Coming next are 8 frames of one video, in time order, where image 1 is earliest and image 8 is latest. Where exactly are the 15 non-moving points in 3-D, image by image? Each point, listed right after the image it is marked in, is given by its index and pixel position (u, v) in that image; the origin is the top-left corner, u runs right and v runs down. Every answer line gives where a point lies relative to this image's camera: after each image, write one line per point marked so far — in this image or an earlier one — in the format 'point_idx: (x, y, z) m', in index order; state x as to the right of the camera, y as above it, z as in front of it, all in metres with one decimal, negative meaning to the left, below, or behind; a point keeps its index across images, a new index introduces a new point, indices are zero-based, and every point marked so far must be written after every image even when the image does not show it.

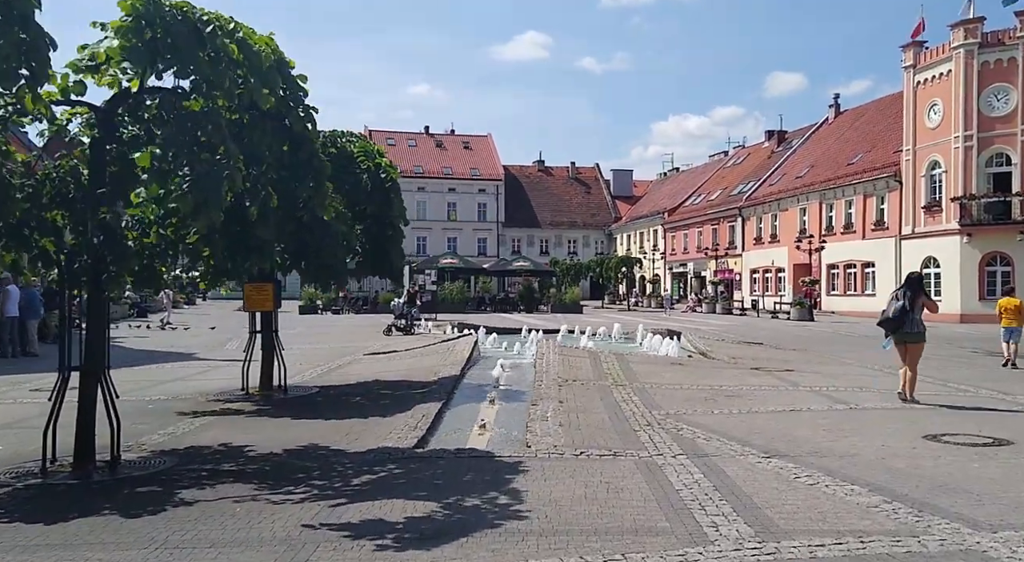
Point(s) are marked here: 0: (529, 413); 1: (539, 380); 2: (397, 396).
0: (+0.2, -1.8, +10.9) m
1: (+0.5, -1.7, +14.0) m
2: (-1.8, -1.8, +12.4) m
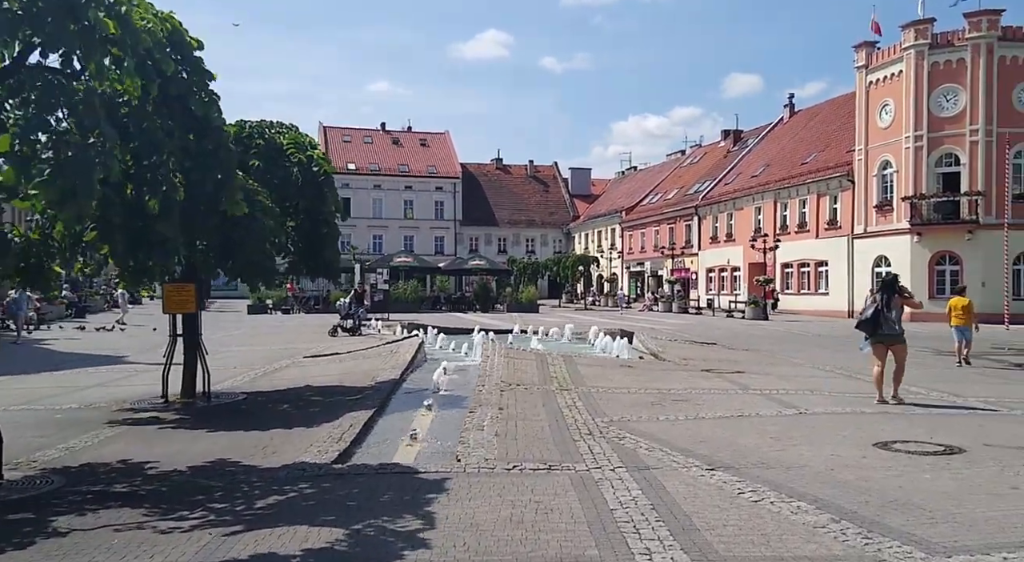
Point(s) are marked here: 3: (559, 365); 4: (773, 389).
0: (-0.6, -1.8, +10.3) m
1: (-0.5, -1.7, +13.4) m
2: (-2.7, -1.8, +11.7) m
3: (+0.9, -1.7, +15.4) m
4: (+4.5, -1.9, +13.7) m
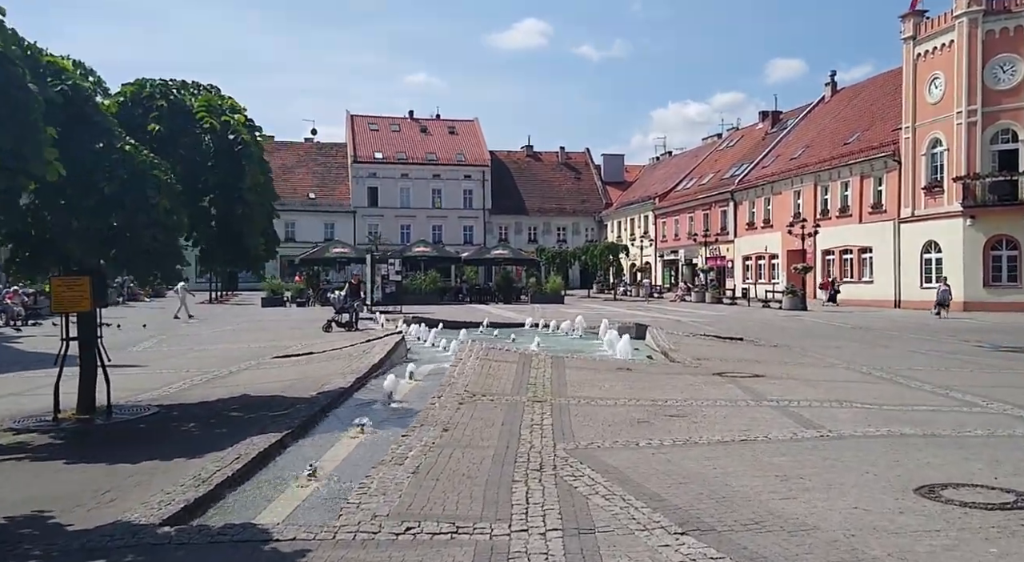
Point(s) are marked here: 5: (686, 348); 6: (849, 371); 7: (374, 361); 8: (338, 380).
0: (-1.2, -1.7, +8.2) m
1: (-1.0, -1.6, +11.3) m
2: (-3.3, -1.7, +9.6) m
3: (+0.5, -1.5, +13.2) m
4: (+4.0, -1.7, +11.3) m
5: (+4.0, -1.5, +18.4) m
6: (+6.5, -1.7, +15.3) m
7: (-2.5, -1.4, +14.4) m
8: (-2.8, -1.6, +12.5) m
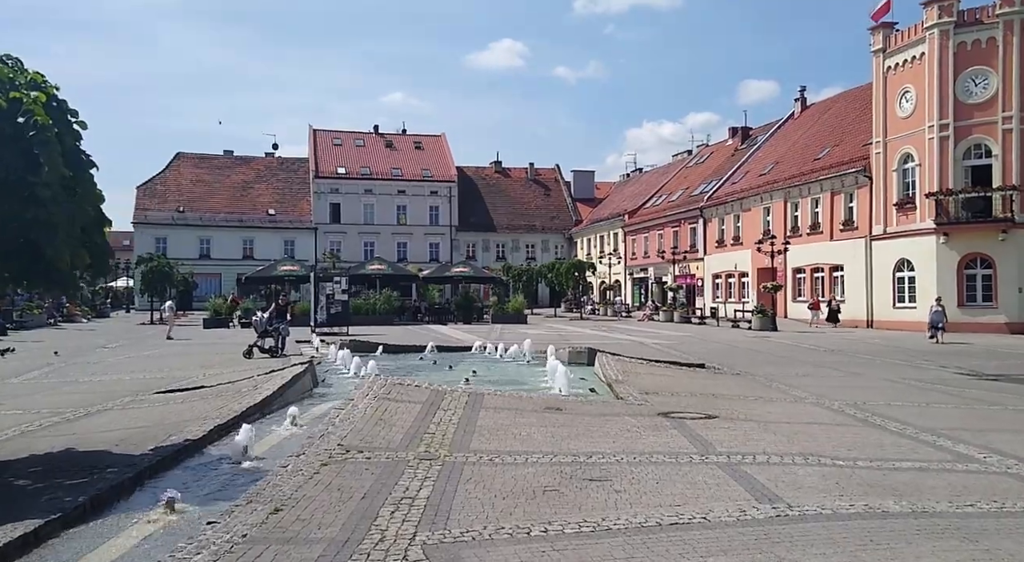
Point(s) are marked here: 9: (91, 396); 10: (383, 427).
0: (-2.4, -2.0, +5.9) m
1: (-2.3, -1.9, +9.0) m
2: (-4.5, -2.0, +7.2) m
3: (-0.8, -1.8, +11.0) m
4: (+2.7, -2.0, +9.1) m
5: (+2.5, -2.0, +16.2) m
6: (+5.1, -2.1, +13.2) m
7: (-3.9, -1.8, +12.0) m
8: (-4.1, -1.9, +10.1) m
9: (-7.9, -2.2, +15.0) m
10: (-1.6, -1.8, +9.8) m
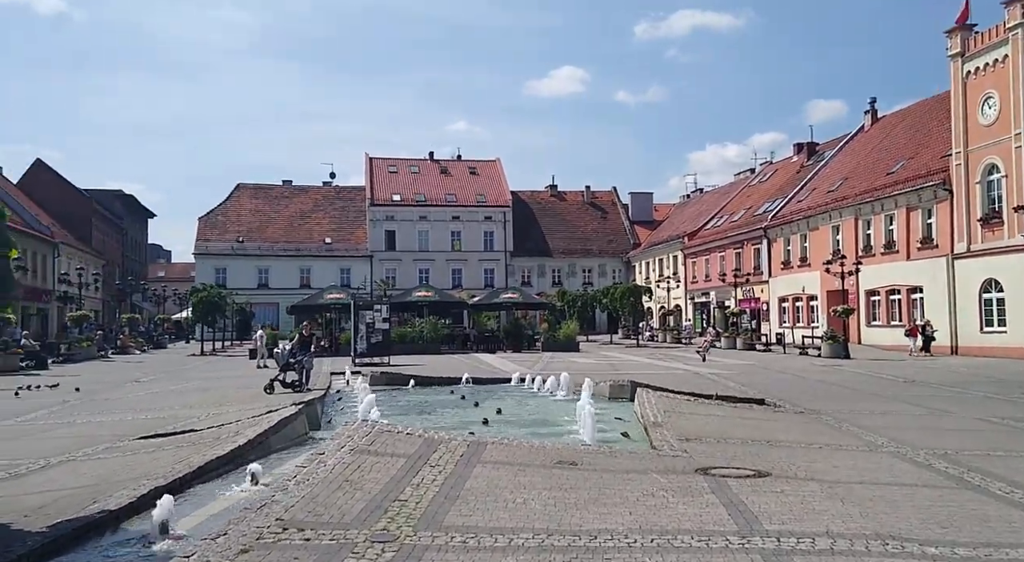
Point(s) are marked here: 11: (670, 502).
0: (-2.8, -2.2, +4.1) m
1: (-2.4, -2.2, +7.2) m
2: (-4.8, -2.2, +5.6) m
3: (-0.8, -2.2, +9.1) m
4: (+2.6, -2.2, +6.9) m
5: (+2.9, -2.5, +14.0) m
6: (+5.3, -2.5, +10.8) m
7: (-3.8, -2.2, +10.4) m
8: (-4.1, -2.2, +8.5) m
9: (-7.6, -2.7, +13.6) m
10: (-1.7, -2.1, +7.9) m
11: (+1.7, -2.3, +8.2) m
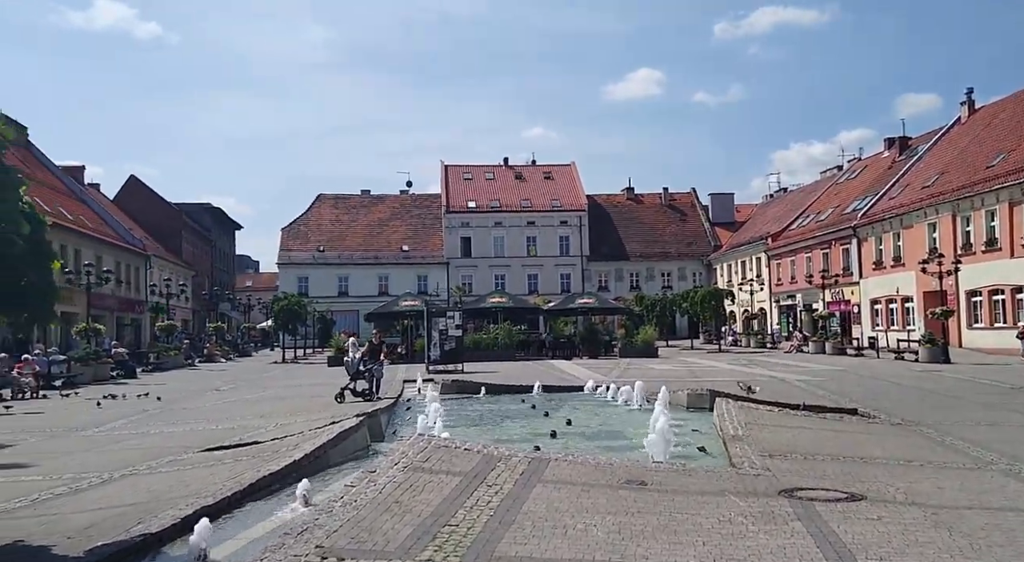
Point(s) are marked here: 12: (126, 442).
0: (-2.7, -2.2, +3.7) m
1: (-2.0, -2.3, +6.8) m
2: (-4.4, -2.4, +5.5) m
3: (-0.2, -2.2, +8.5) m
4: (+3.0, -2.2, +6.0) m
5: (+4.1, -2.5, +13.0) m
6: (+6.1, -2.5, +9.6) m
7: (-3.0, -2.3, +10.1) m
8: (-3.5, -2.3, +8.2) m
9: (-6.4, -2.9, +13.7) m
10: (-1.1, -2.2, +7.4) m
11: (+2.2, -2.3, +7.4) m
12: (-7.3, -3.1, +15.0) m
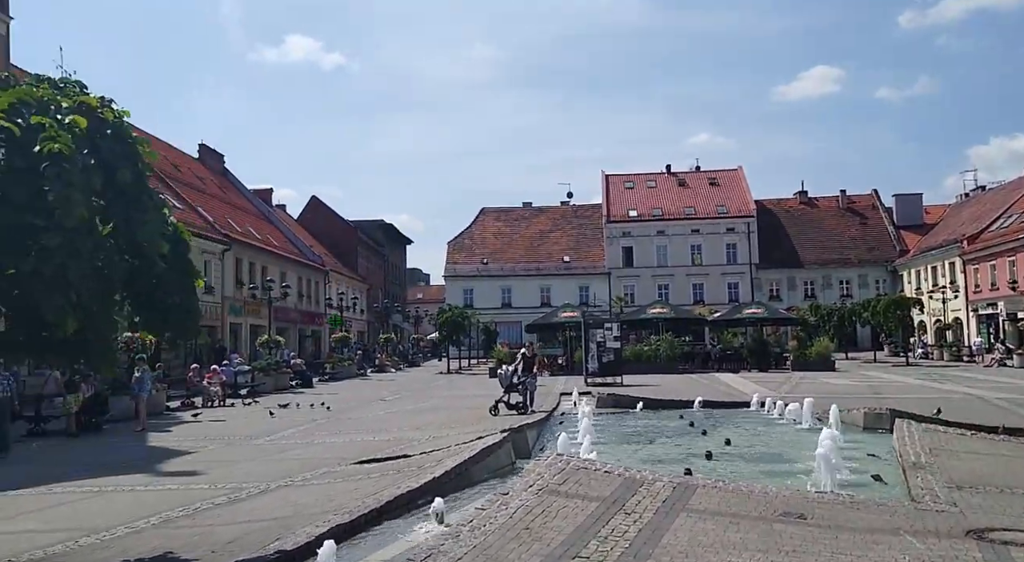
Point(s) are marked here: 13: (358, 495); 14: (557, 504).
0: (-2.2, -2.3, +3.8) m
1: (-0.9, -2.4, +6.6) m
2: (-3.6, -2.5, +5.8) m
3: (+1.2, -2.4, +7.9) m
4: (+3.8, -2.3, +4.8) m
5: (+6.3, -2.6, +11.5) m
6: (+7.6, -2.5, +7.7) m
7: (-1.2, -2.5, +10.0) m
8: (-2.1, -2.5, +8.3) m
9: (-3.8, -3.2, +14.2) m
10: (+0.1, -2.3, +7.1) m
11: (+3.4, -2.4, +6.3) m
12: (-4.4, -3.4, +15.7) m
13: (-1.9, -2.6, +9.8) m
14: (+0.5, -2.3, +8.3) m
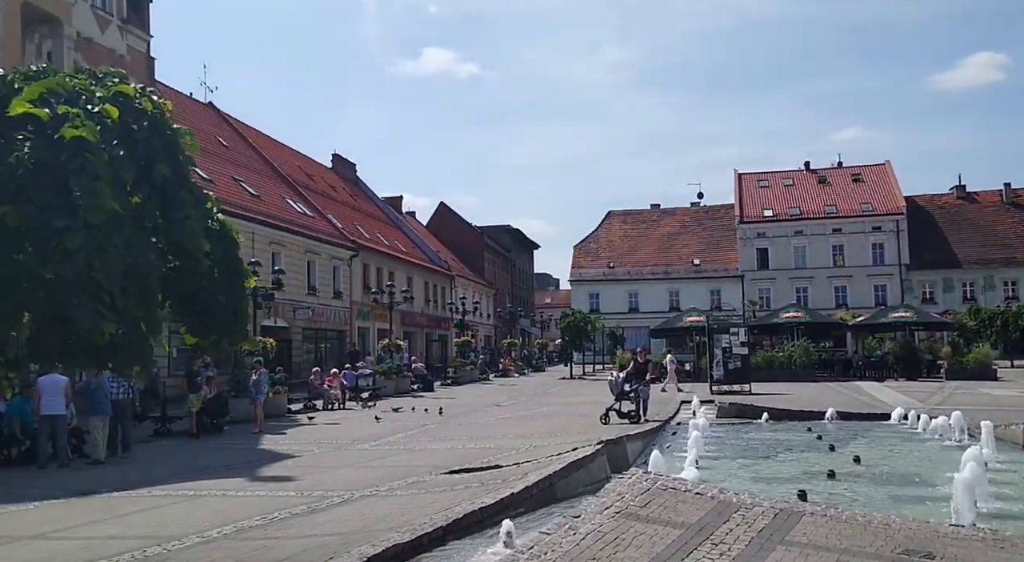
0: (-2.2, -2.3, +3.4) m
1: (-0.4, -2.4, +6.0) m
2: (-3.2, -2.5, +5.7) m
3: (+1.8, -2.4, +6.9) m
4: (+3.9, -2.3, +3.5) m
5: (+7.4, -2.6, +9.6) m
6: (+8.1, -2.5, +5.7) m
7: (-0.2, -2.6, +9.4) m
8: (-1.4, -2.5, +7.9) m
9: (-2.1, -3.3, +14.0) m
10: (+0.6, -2.3, +6.3) m
11: (+3.7, -2.4, +5.0) m
12: (-2.4, -3.4, +15.6) m
13: (-1.0, -2.7, +9.3) m
14: (+1.2, -2.3, +7.4) m
